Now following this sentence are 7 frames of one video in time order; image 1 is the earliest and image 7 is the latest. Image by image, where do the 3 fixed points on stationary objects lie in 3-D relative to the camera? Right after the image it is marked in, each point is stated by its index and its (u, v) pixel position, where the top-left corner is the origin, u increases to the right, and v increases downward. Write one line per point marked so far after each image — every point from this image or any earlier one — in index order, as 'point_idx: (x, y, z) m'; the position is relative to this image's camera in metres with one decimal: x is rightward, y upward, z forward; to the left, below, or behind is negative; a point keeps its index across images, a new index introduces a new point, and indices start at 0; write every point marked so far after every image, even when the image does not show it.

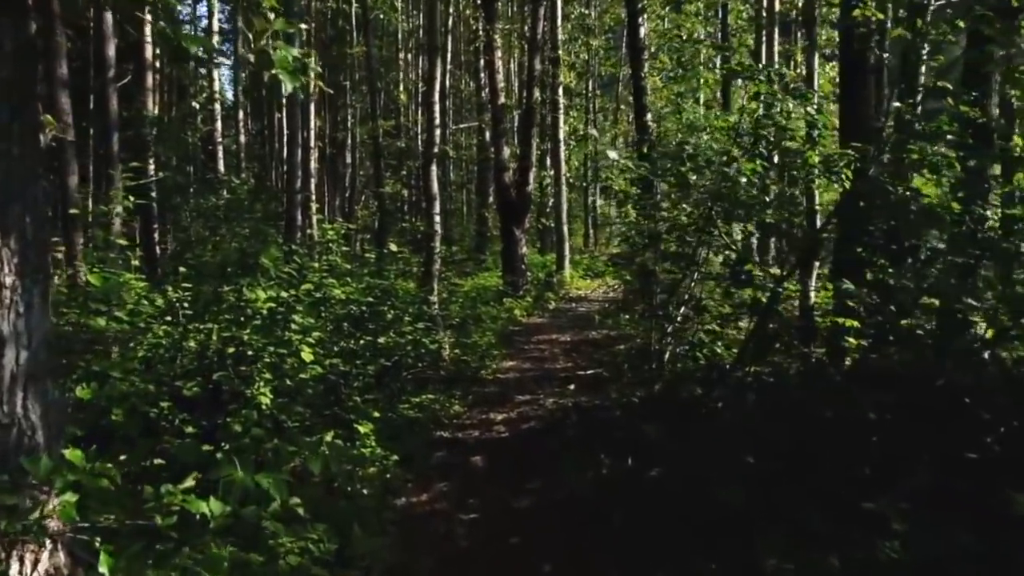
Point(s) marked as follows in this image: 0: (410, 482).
0: (-0.7, -1.3, +7.0) m
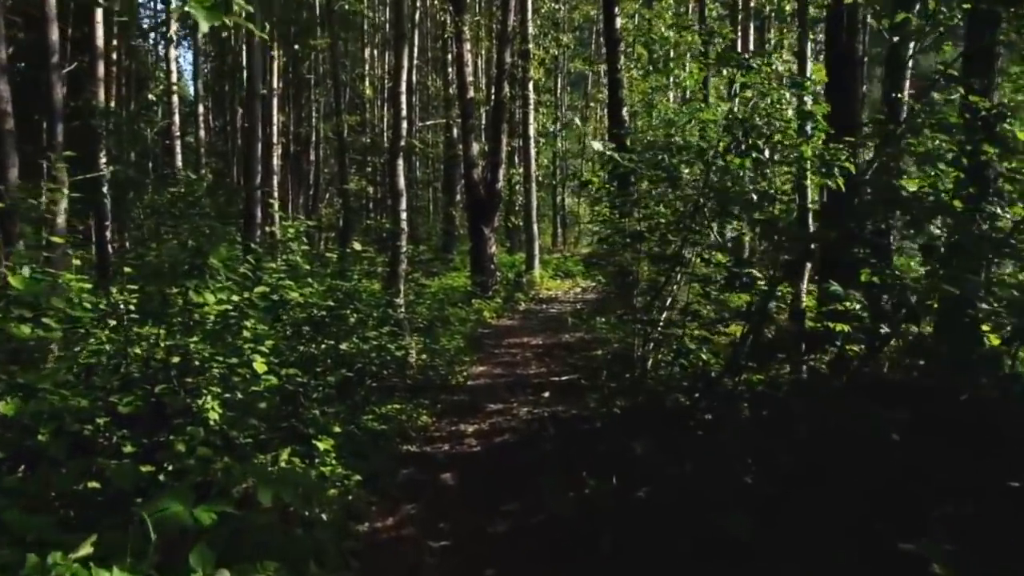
0: (-0.8, -1.3, +6.4) m
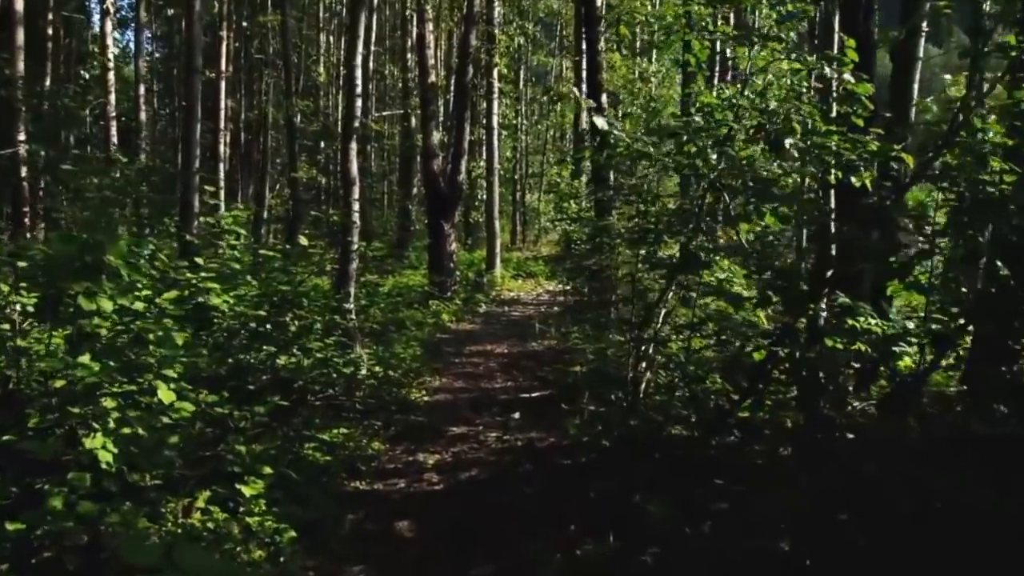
0: (-1.0, -1.3, +5.3) m
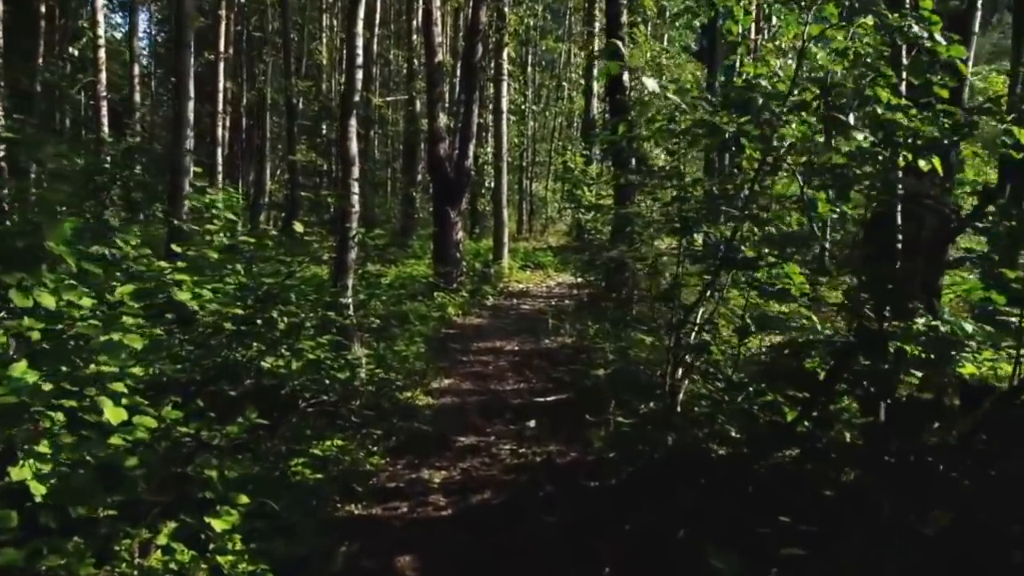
0: (-0.9, -1.3, +4.5) m
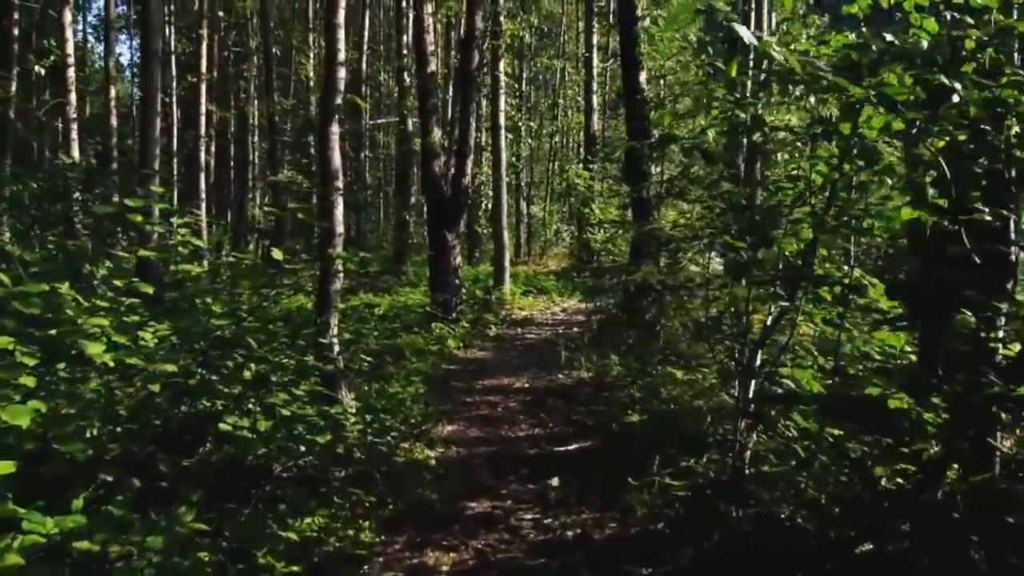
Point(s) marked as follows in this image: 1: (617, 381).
0: (-0.8, -1.4, +3.3) m
1: (+0.7, -0.6, +7.5) m
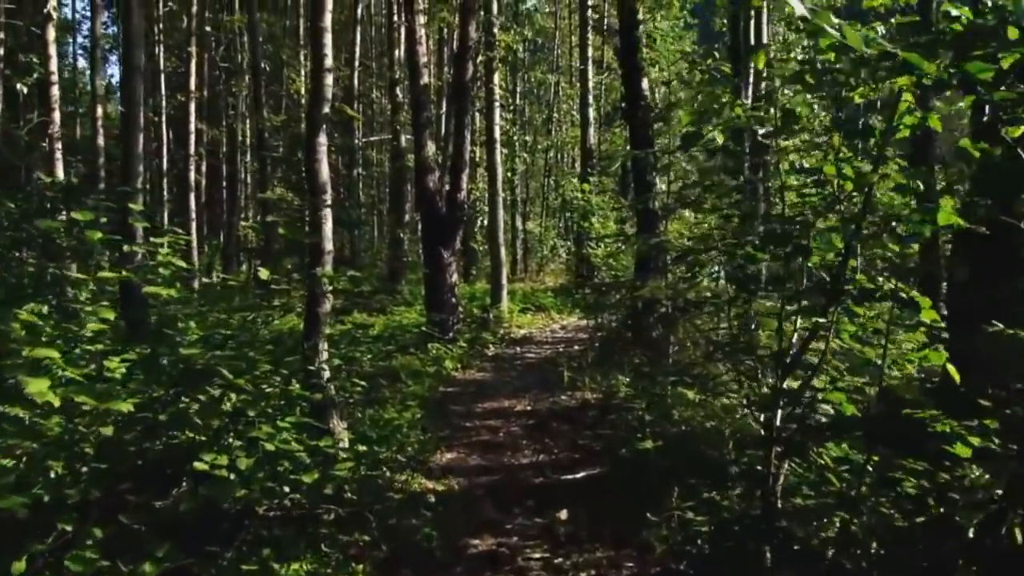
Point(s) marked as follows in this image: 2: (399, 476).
0: (-0.7, -1.5, +2.9) m
1: (+0.7, -0.7, +7.0) m
2: (-0.6, -1.0, +6.0) m
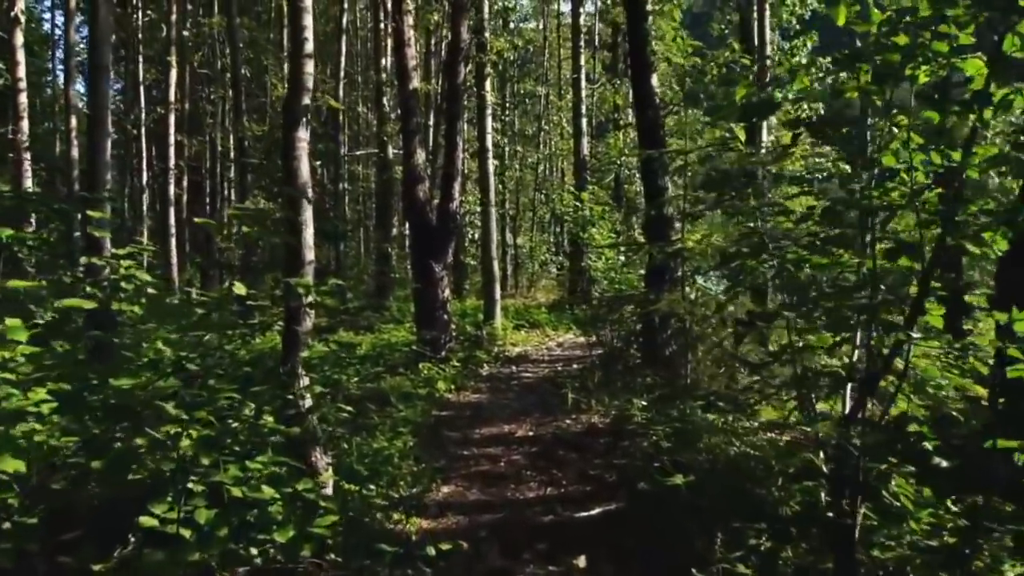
0: (-0.6, -1.5, +2.1) m
1: (+0.8, -0.8, +6.3) m
2: (-0.6, -1.1, +5.3) m
